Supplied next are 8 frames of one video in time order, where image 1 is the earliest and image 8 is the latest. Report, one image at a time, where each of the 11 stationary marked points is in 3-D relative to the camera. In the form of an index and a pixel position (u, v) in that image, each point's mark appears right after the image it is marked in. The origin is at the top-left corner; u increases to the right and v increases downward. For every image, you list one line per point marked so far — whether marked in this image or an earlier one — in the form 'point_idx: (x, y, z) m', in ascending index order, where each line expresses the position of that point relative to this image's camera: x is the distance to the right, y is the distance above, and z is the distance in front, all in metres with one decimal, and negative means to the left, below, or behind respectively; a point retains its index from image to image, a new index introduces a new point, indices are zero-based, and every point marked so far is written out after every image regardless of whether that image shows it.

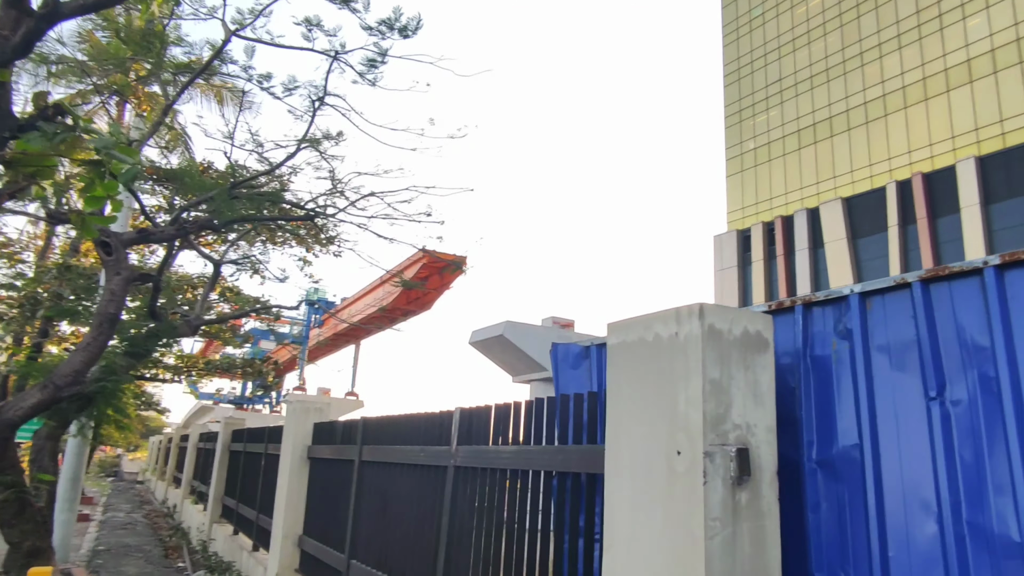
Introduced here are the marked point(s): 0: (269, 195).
0: (-2.5, +1.0, +7.3) m
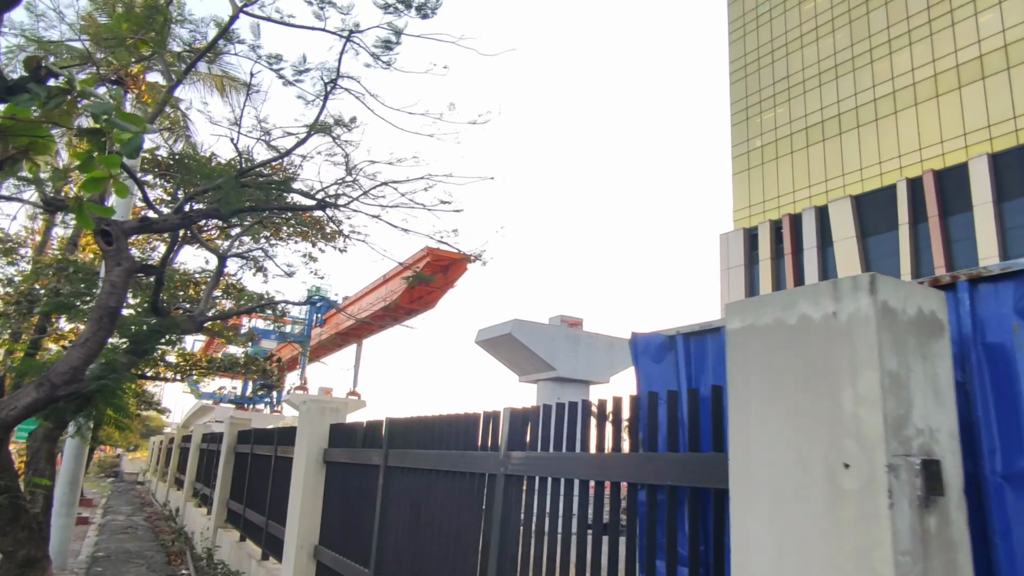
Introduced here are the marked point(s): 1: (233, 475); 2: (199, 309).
0: (-2.3, +1.0, +6.9) m
1: (-3.3, -2.2, +8.3) m
2: (-3.6, -0.2, +8.1) m
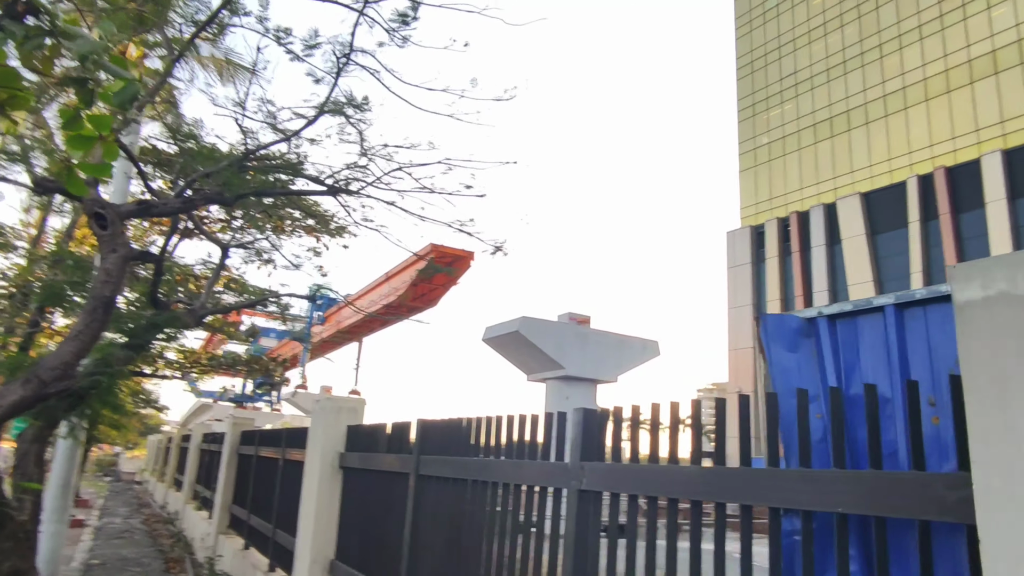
0: (-2.1, +1.1, +6.5) m
1: (-3.1, -2.1, +7.9) m
2: (-3.4, -0.1, +7.7) m
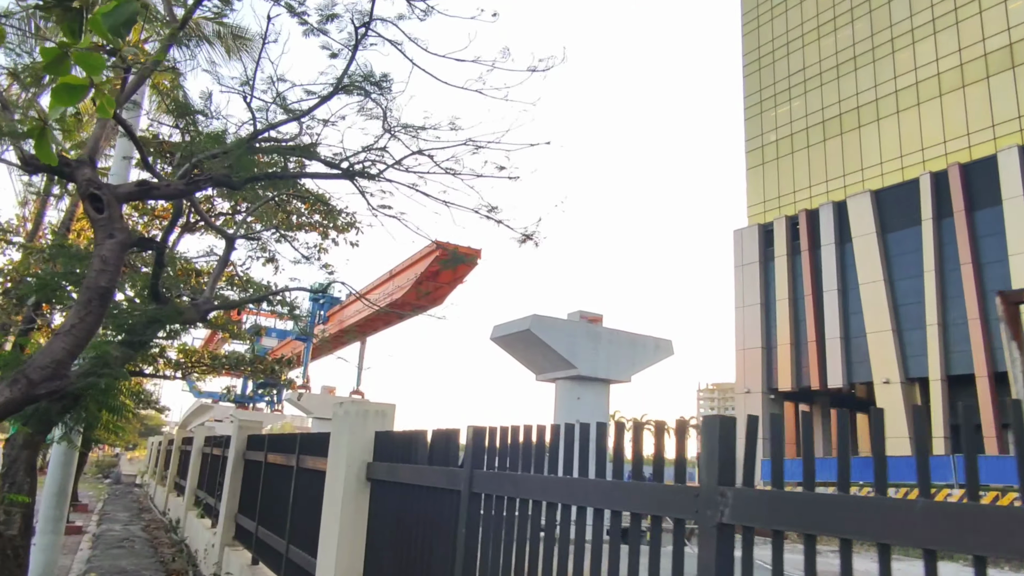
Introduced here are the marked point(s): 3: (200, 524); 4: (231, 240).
0: (-1.8, +1.2, +6.0) m
1: (-2.8, -2.0, +7.4) m
2: (-3.1, -0.1, +7.2) m
3: (-3.8, -2.9, +8.6) m
4: (-3.0, +0.5, +7.6) m
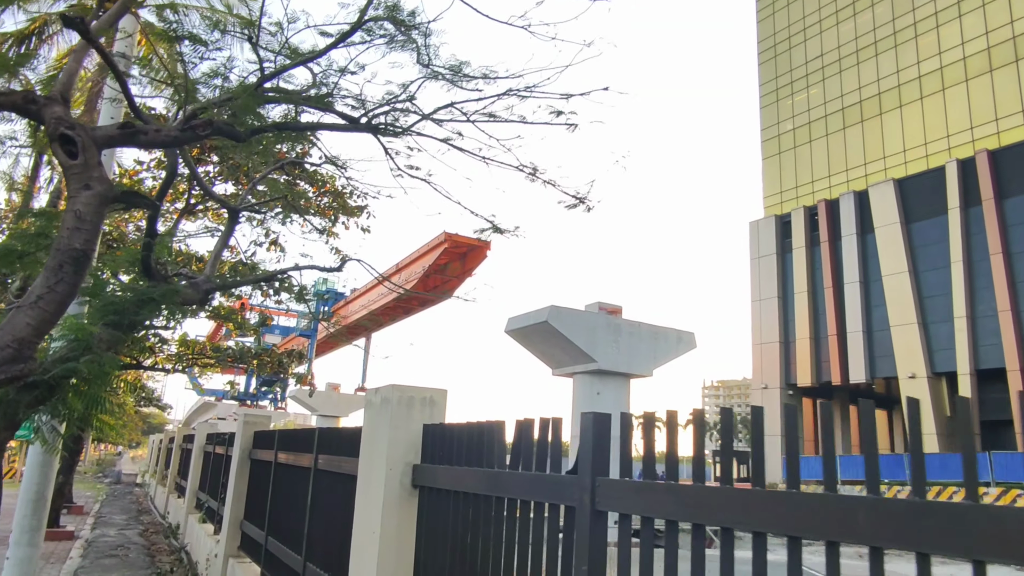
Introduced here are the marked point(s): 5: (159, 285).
0: (-1.5, +1.4, +5.2) m
1: (-2.4, -1.8, +6.6) m
2: (-2.8, +0.1, +6.4) m
3: (-3.4, -2.6, +7.7) m
4: (-2.7, +0.7, +6.7) m
5: (-2.7, 0.0, +5.4) m
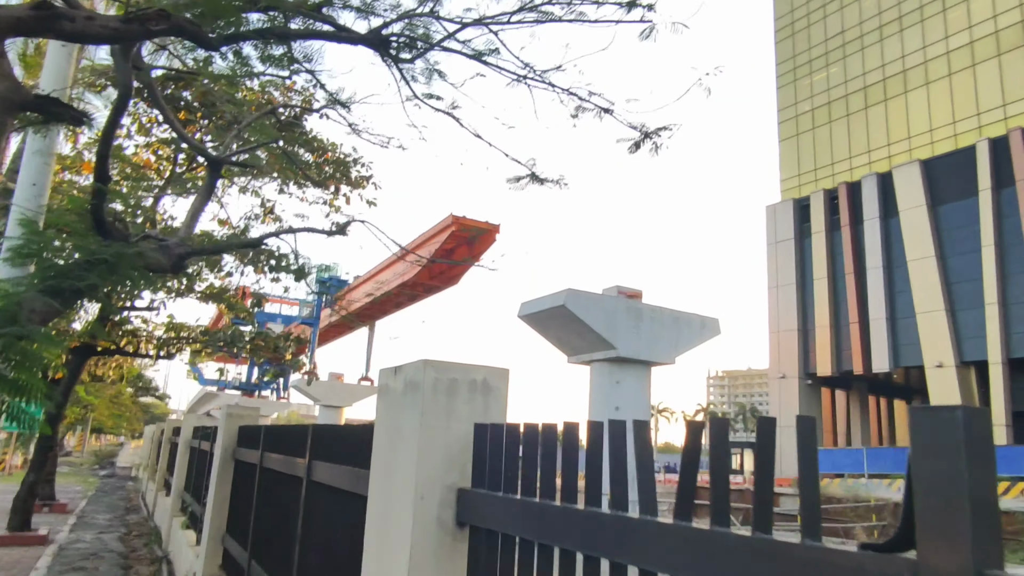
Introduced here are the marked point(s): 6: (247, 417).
0: (-1.2, +1.6, +4.1) m
1: (-2.2, -1.6, +5.5) m
2: (-2.5, +0.4, +5.3) m
3: (-3.1, -2.4, +6.7) m
4: (-2.4, +1.0, +5.6) m
5: (-2.5, +0.3, +4.4) m
6: (-2.2, -1.1, +5.9) m
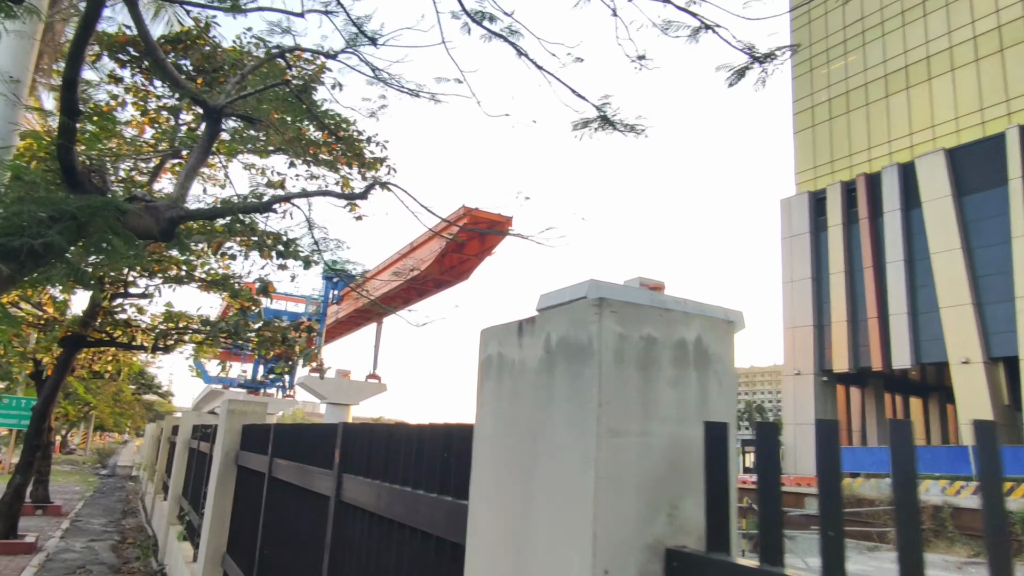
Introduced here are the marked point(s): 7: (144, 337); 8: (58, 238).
0: (-0.9, +1.8, +3.2) m
1: (-1.8, -1.4, +4.7) m
2: (-2.2, +0.5, +4.4) m
3: (-2.8, -2.2, +5.9) m
4: (-2.0, +1.2, +4.8) m
5: (-2.1, +0.4, +3.5) m
6: (-1.9, -0.9, +5.0) m
7: (-5.0, -0.7, +9.7) m
8: (-2.1, +0.2, +3.3) m
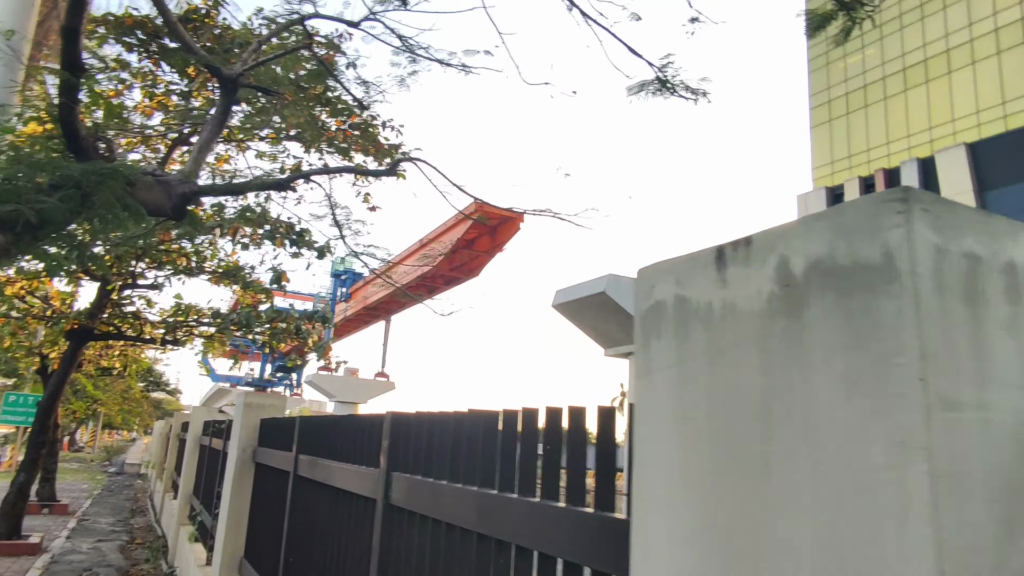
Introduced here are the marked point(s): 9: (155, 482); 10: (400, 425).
0: (-0.6, +1.9, +2.9) m
1: (-1.6, -1.3, +4.3) m
2: (-1.9, +0.6, +4.1) m
3: (-2.5, -2.1, +5.6) m
4: (-1.8, +1.3, +4.5) m
5: (-1.9, +0.5, +3.2) m
6: (-1.6, -0.8, +4.7) m
7: (-4.7, -0.6, +9.3) m
8: (-1.9, +0.3, +3.0) m
9: (-7.0, -3.8, +14.0) m
10: (-0.4, -0.5, +2.4) m
